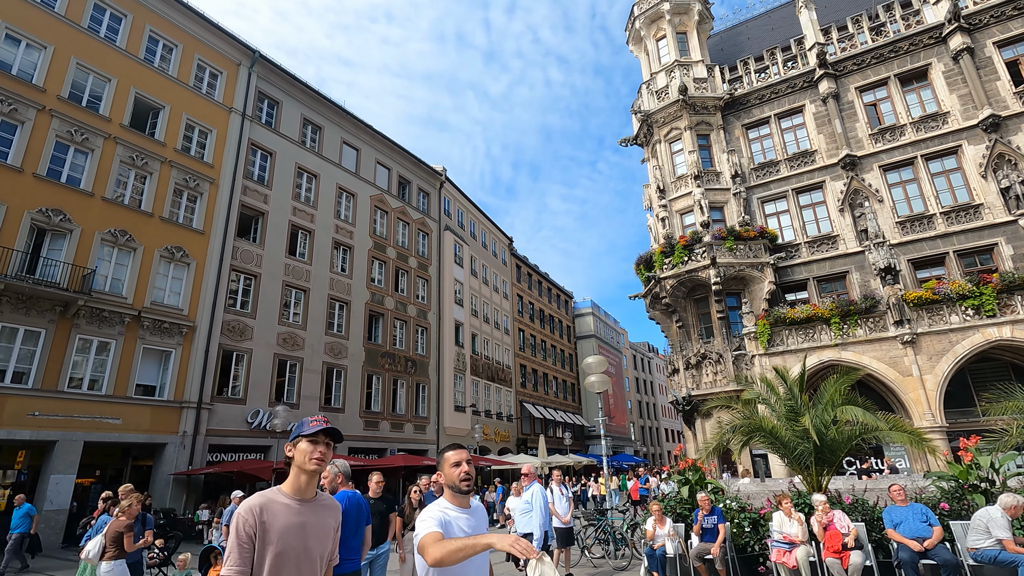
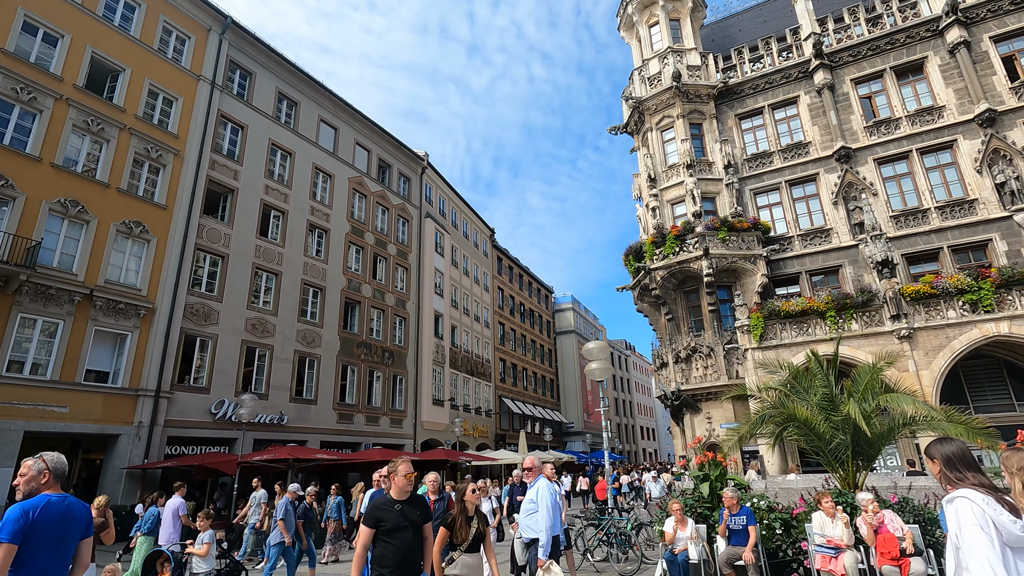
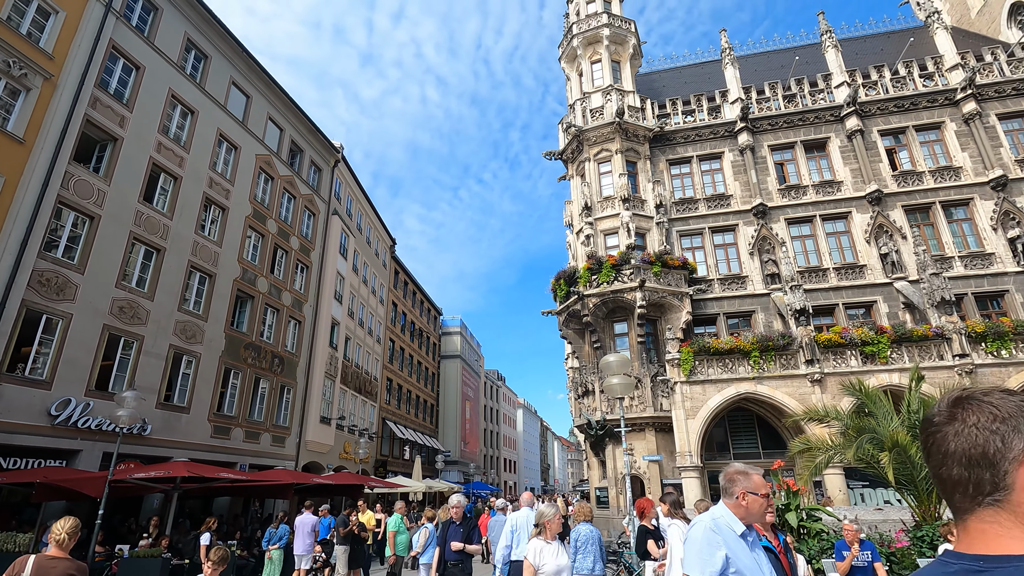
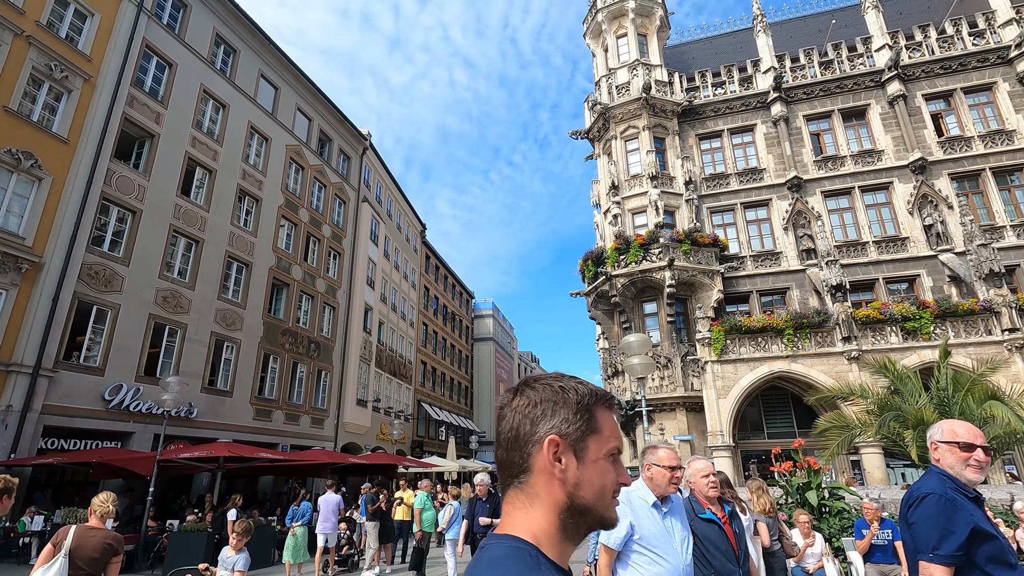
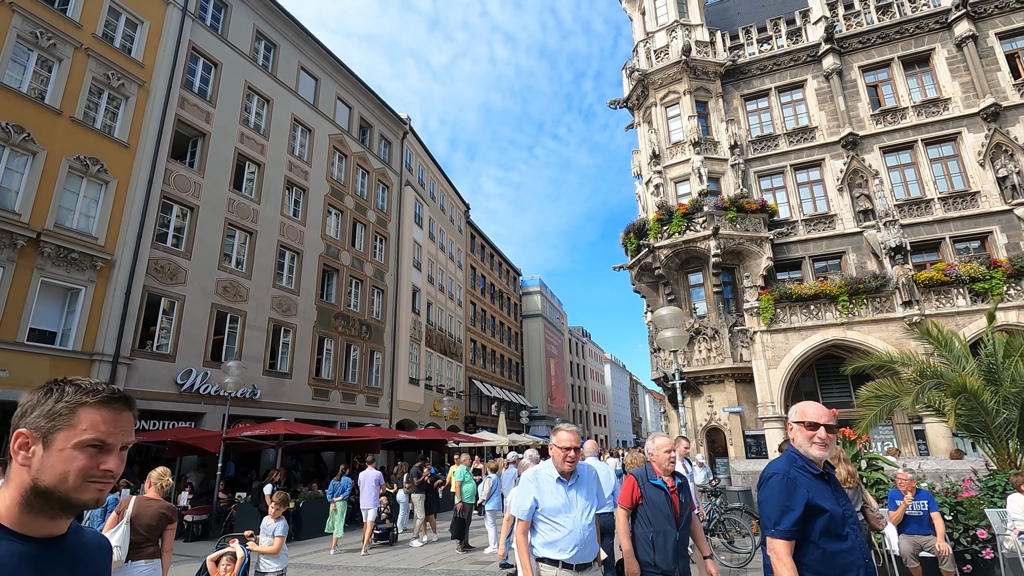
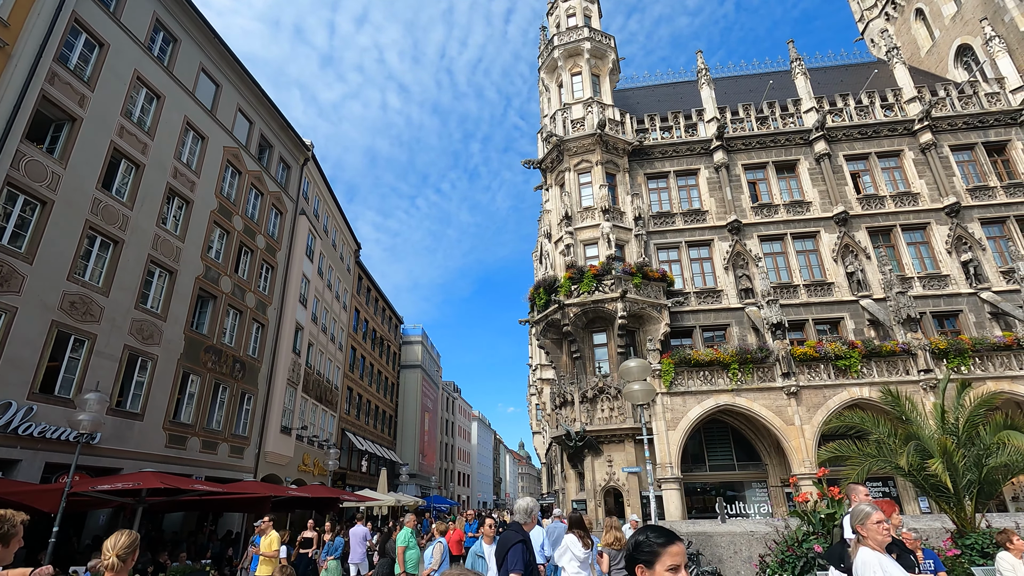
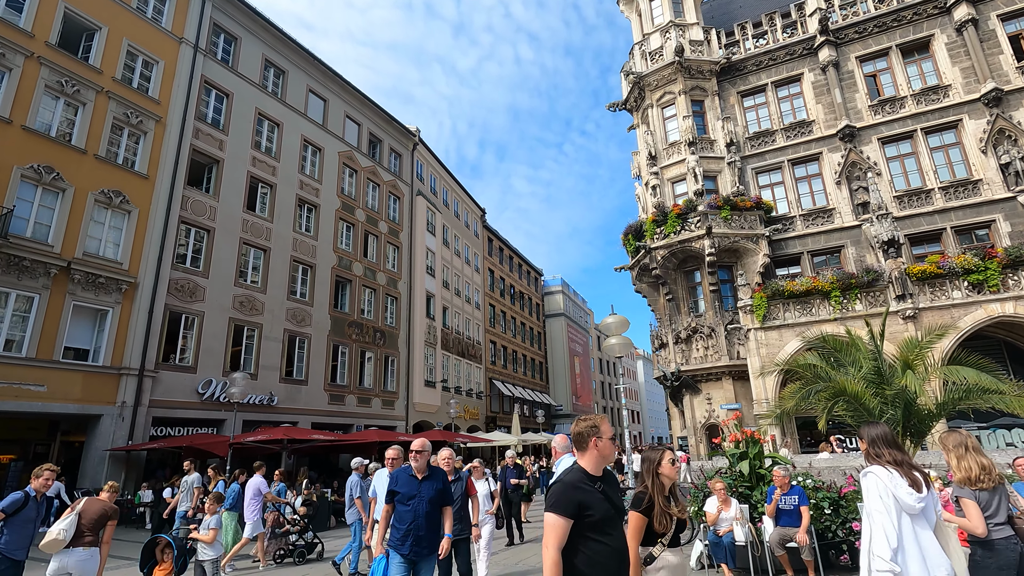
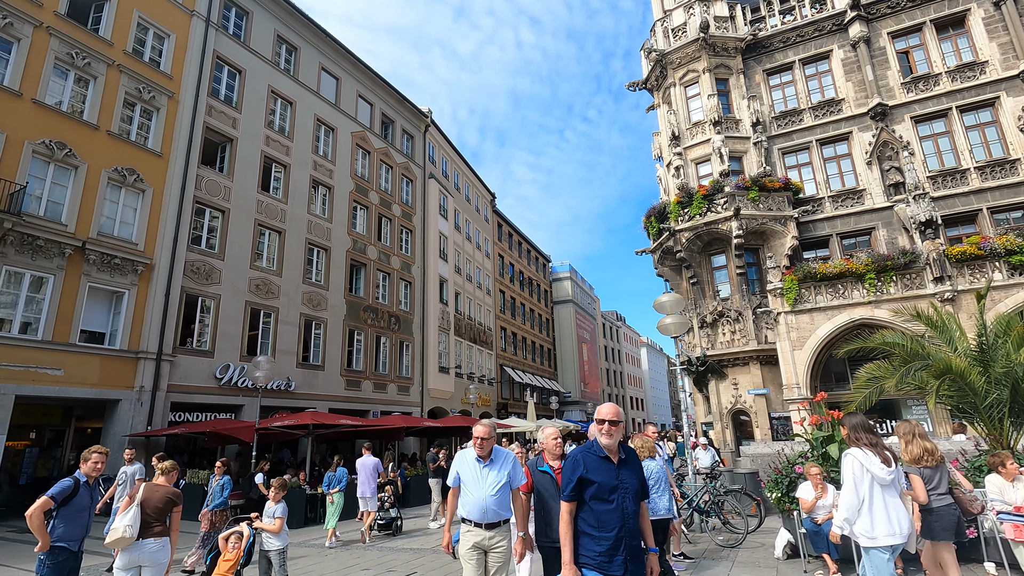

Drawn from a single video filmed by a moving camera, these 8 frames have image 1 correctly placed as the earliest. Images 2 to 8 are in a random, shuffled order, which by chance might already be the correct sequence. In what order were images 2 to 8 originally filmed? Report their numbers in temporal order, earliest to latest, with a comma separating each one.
2, 7, 8, 5, 4, 3, 6
